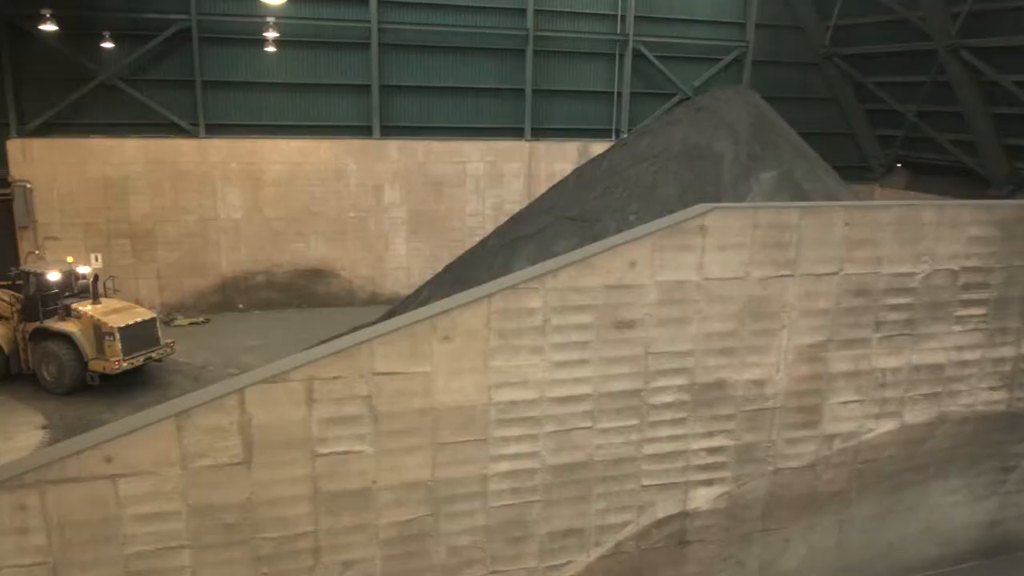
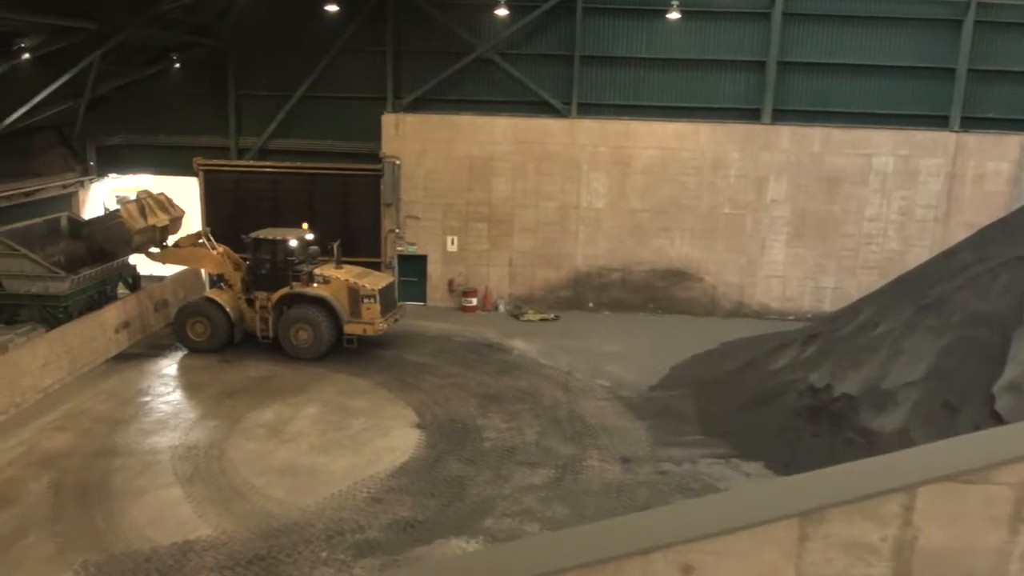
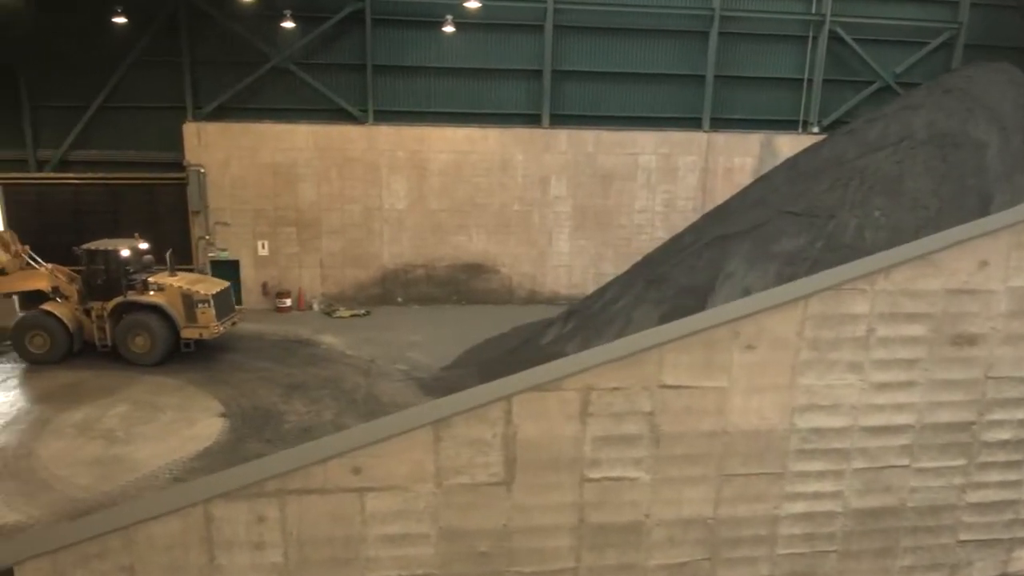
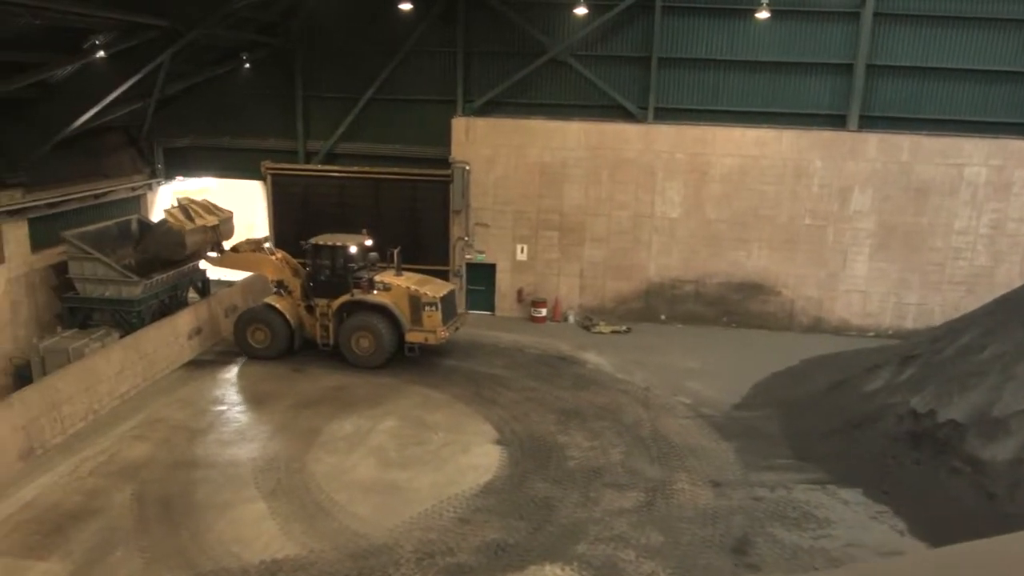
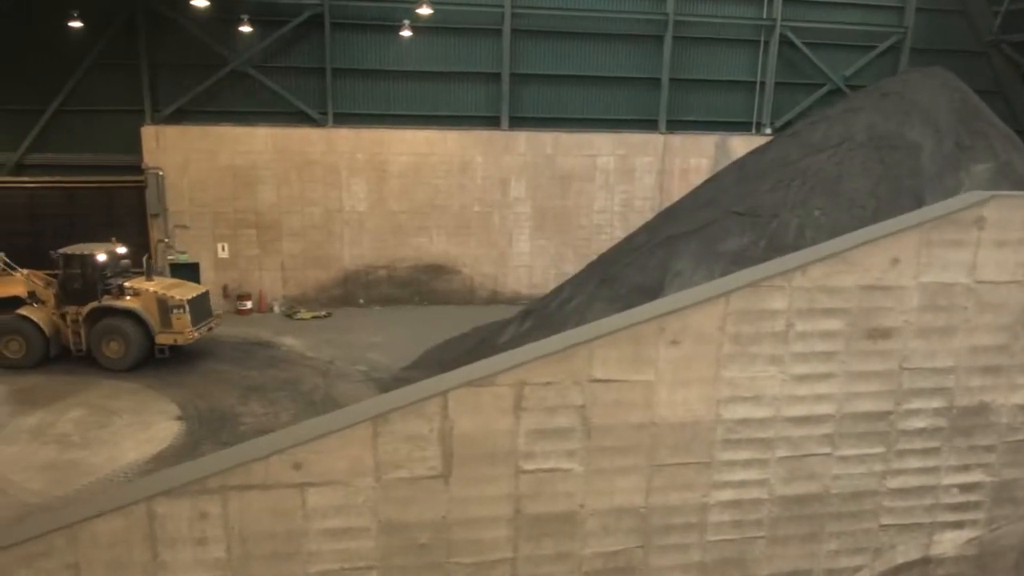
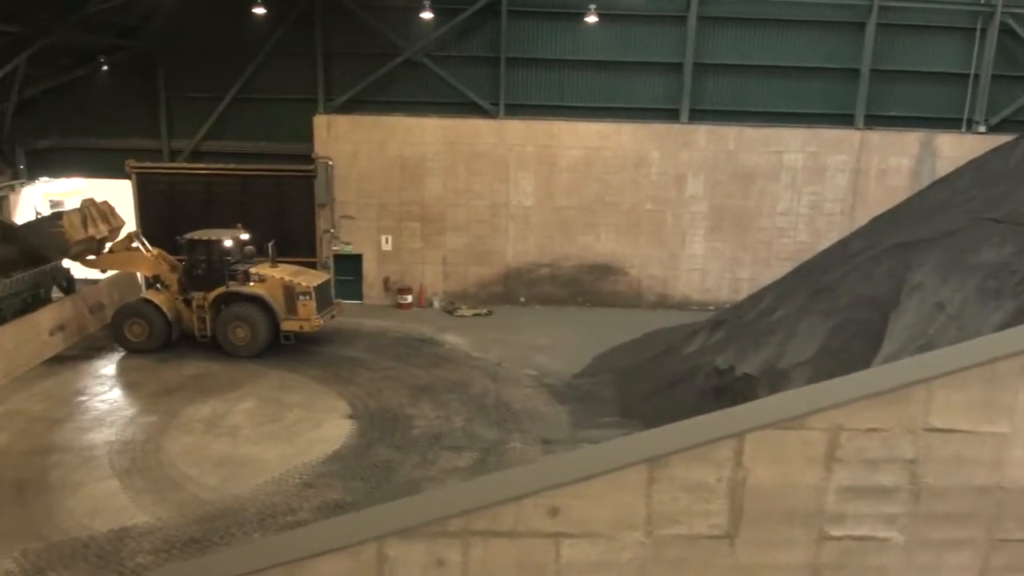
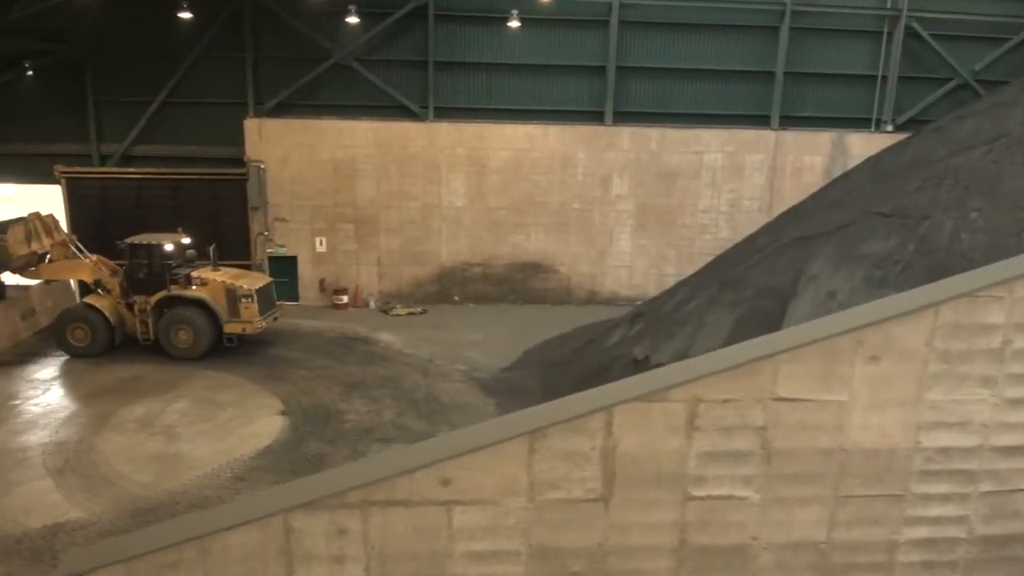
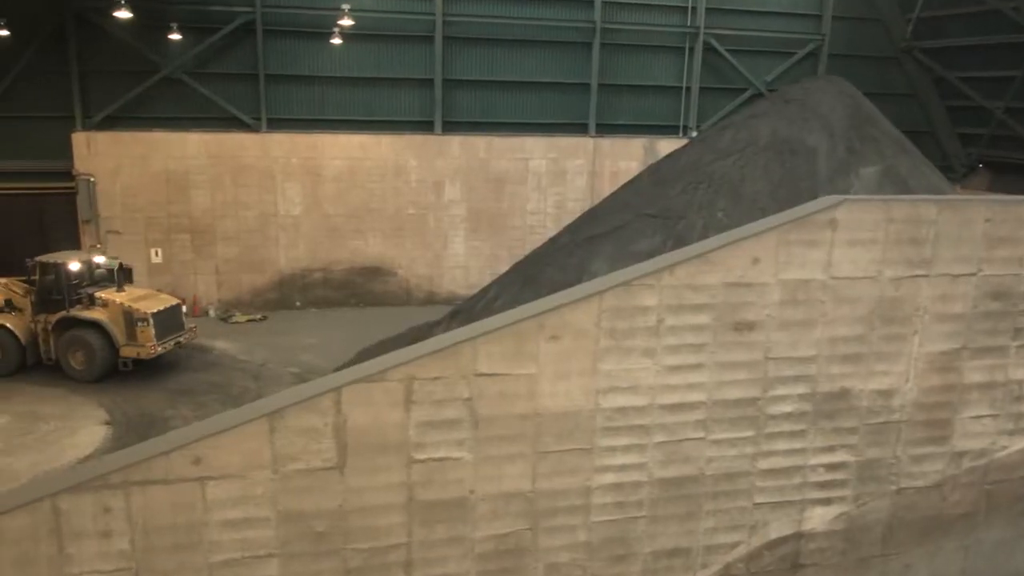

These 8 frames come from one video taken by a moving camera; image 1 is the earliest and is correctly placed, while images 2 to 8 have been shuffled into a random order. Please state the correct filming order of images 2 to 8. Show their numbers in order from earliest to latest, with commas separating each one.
8, 5, 3, 7, 6, 2, 4
